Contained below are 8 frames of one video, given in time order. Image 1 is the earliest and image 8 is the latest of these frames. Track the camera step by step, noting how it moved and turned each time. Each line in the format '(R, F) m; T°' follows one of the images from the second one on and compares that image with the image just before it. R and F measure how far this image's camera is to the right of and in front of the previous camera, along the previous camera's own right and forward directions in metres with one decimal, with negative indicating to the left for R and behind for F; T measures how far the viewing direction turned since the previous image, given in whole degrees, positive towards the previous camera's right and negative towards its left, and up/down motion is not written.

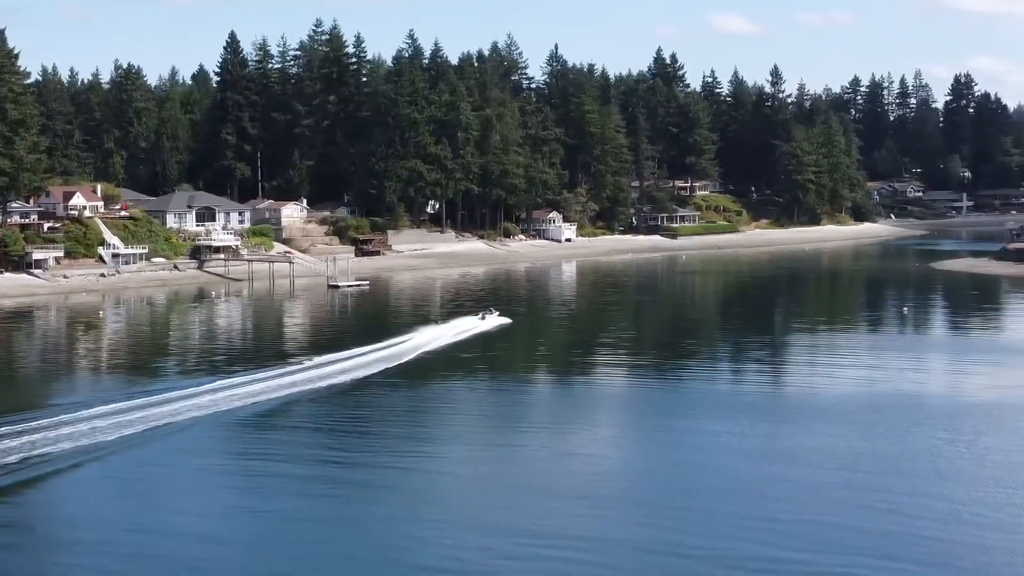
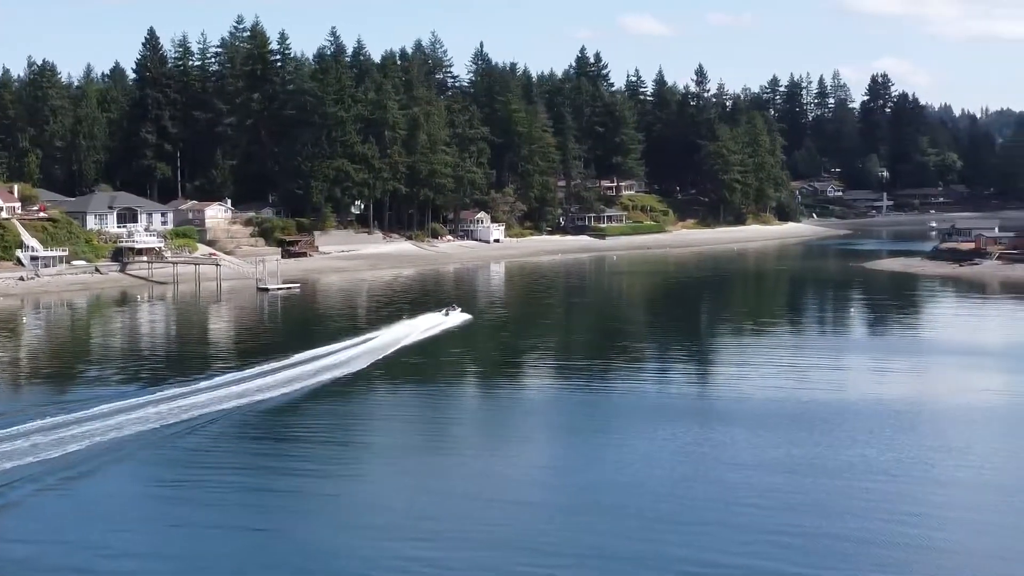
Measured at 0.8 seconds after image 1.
(-0.6, +0.8) m; +3°
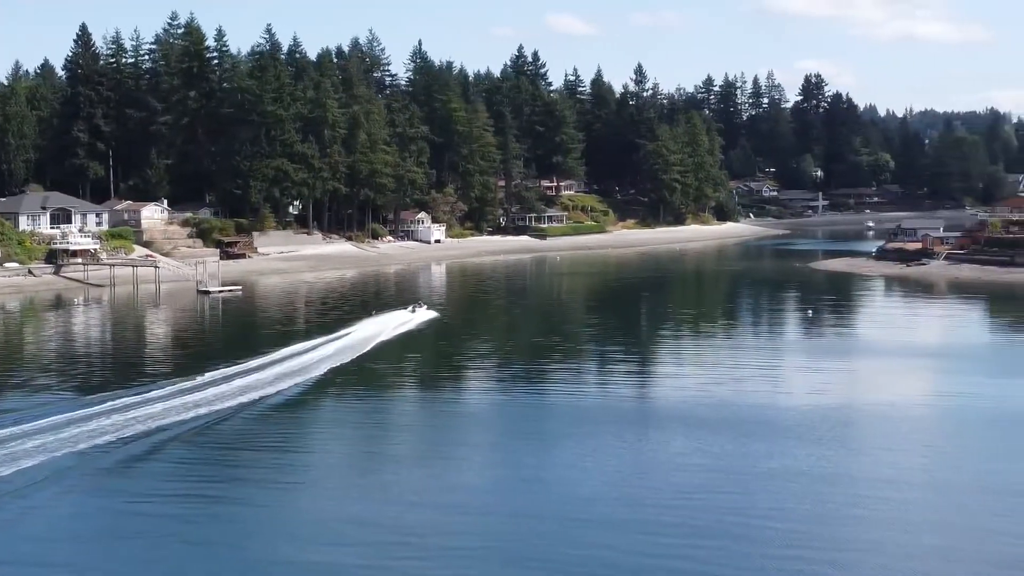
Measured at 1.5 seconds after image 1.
(-0.5, +0.7) m; +3°
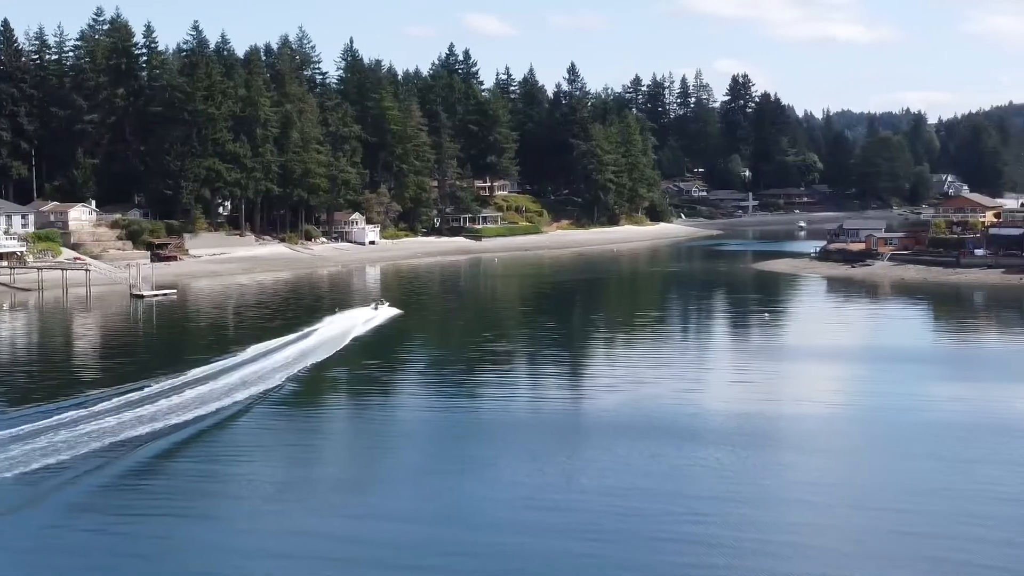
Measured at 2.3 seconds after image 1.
(-0.6, +0.8) m; +3°
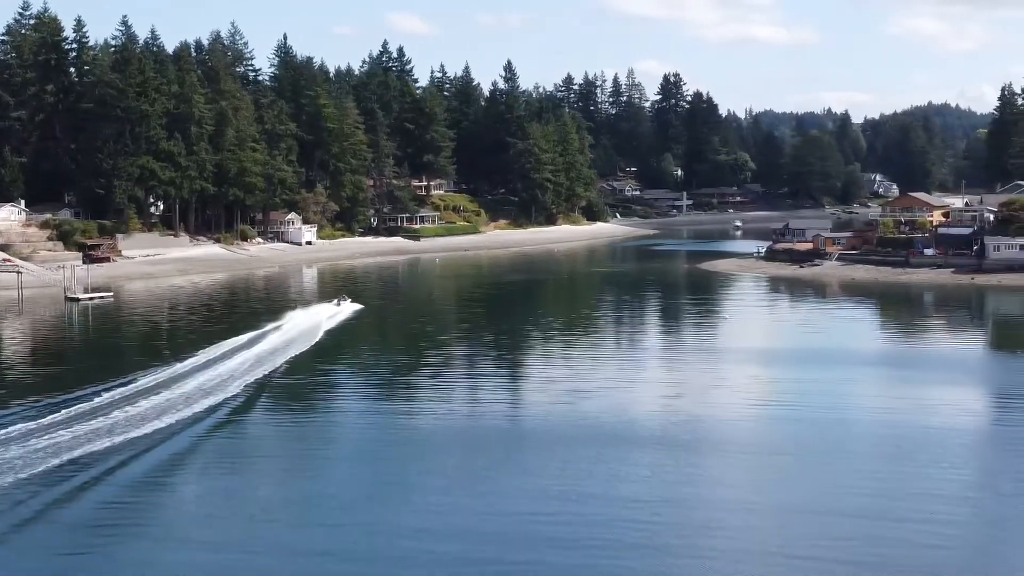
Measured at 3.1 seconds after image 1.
(-0.6, +0.8) m; +3°
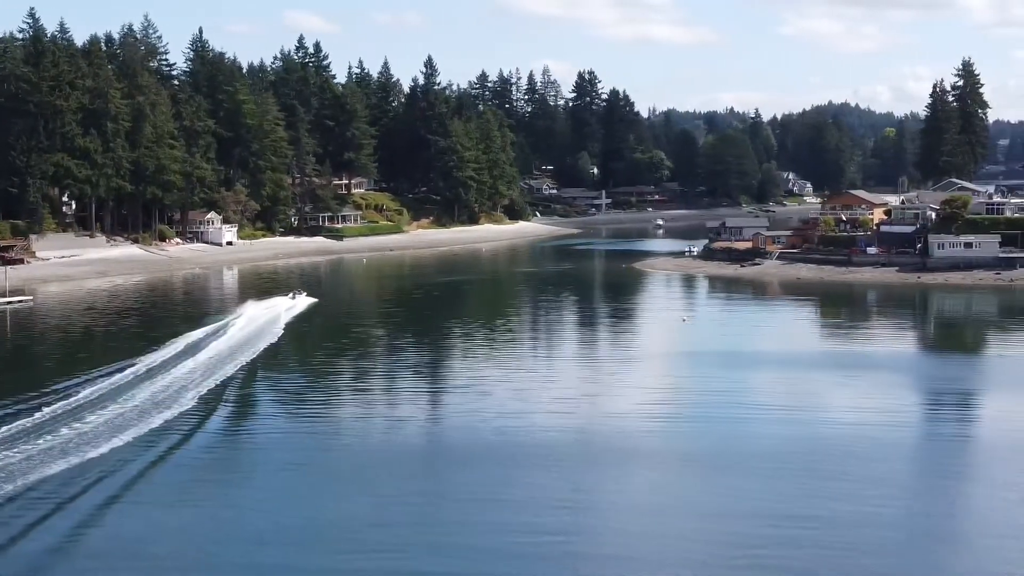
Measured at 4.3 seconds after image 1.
(-0.9, +1.2) m; +4°
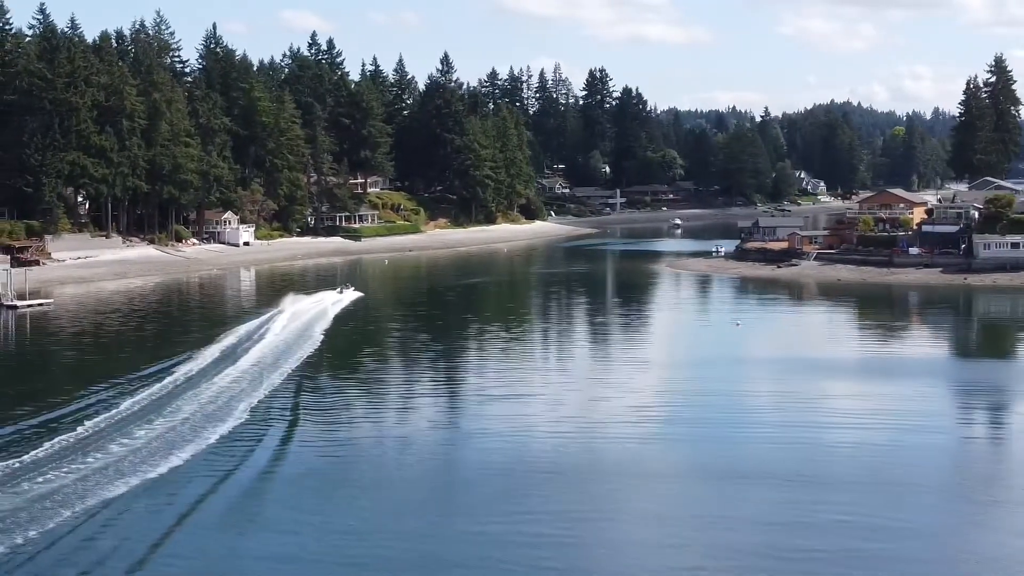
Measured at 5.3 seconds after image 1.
(-0.8, +1.1) m; 0°
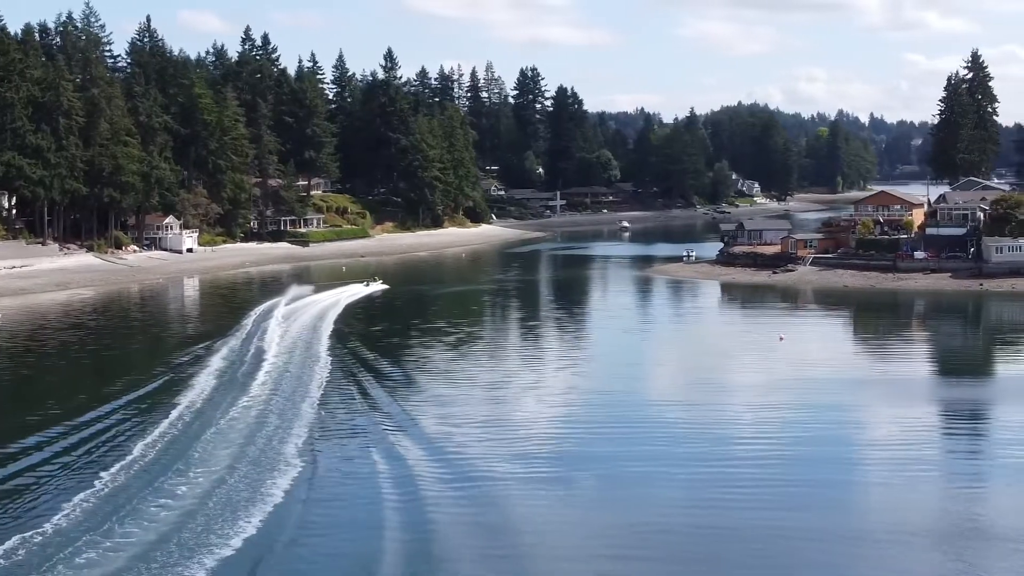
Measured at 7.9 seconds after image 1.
(-1.8, +2.7) m; +4°
